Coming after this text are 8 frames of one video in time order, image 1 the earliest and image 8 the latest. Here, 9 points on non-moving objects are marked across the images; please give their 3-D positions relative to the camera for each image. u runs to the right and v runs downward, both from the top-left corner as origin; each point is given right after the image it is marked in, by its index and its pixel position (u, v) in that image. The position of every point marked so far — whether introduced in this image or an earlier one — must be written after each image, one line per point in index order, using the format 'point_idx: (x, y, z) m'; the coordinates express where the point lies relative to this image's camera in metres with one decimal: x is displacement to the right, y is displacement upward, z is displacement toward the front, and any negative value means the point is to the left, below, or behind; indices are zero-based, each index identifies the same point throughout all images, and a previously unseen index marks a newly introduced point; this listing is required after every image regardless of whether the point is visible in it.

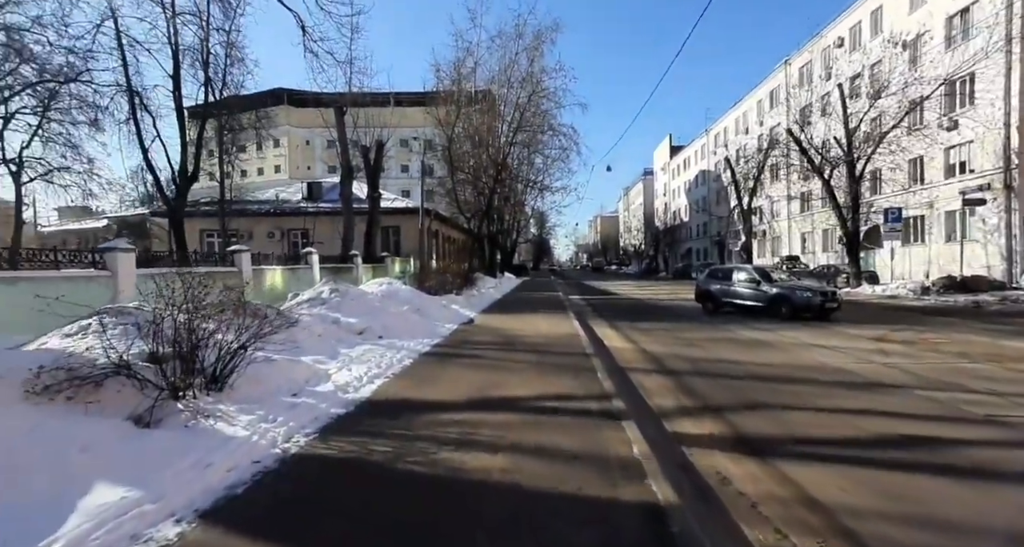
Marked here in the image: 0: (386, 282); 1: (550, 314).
0: (-4.0, -0.3, +15.7) m
1: (+1.2, -1.5, +18.6) m
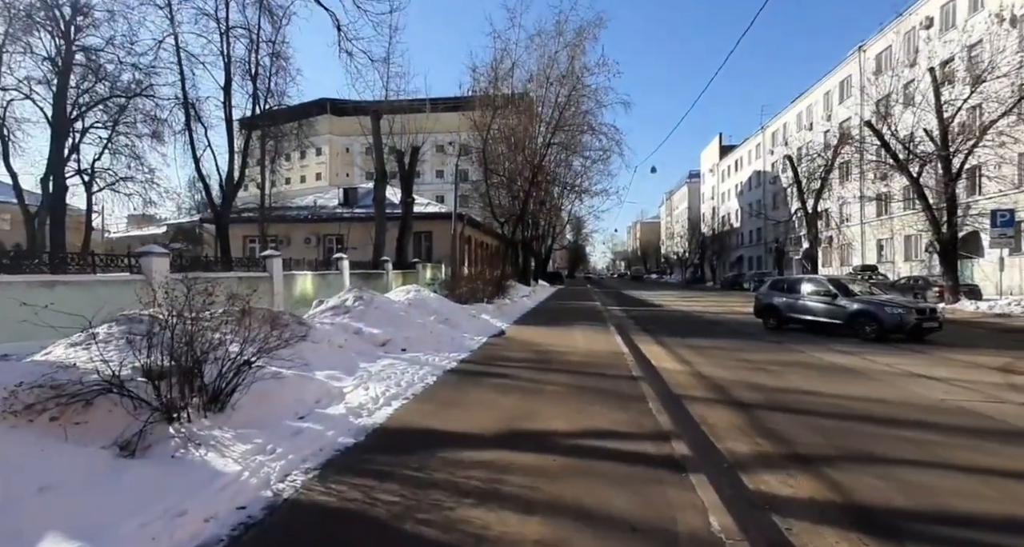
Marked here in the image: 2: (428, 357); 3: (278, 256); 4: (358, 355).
0: (-2.9, -0.5, +15.0) m
1: (+2.5, -1.8, +17.4) m
2: (-1.5, -1.5, +9.2) m
3: (-7.1, +0.6, +15.5) m
4: (-2.6, -1.3, +8.4) m
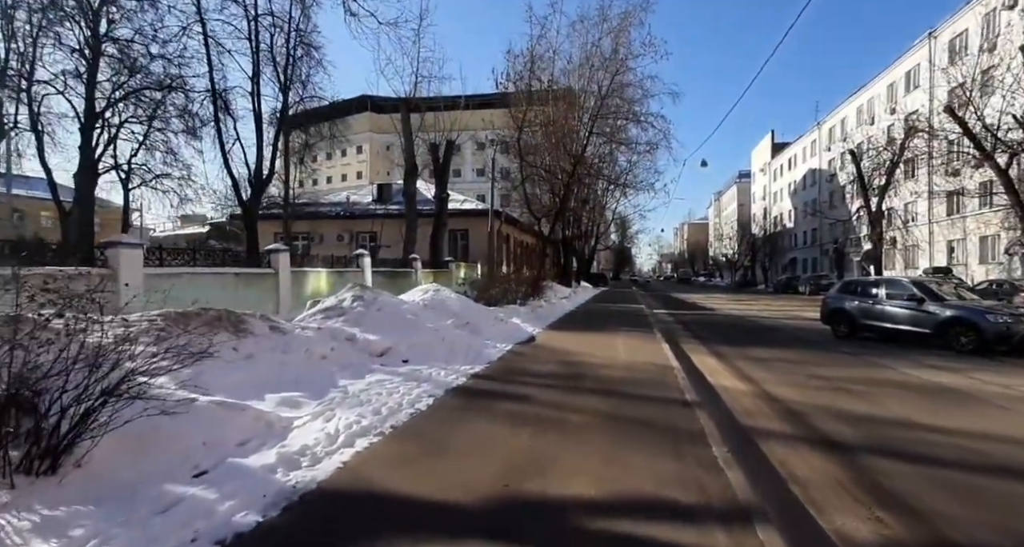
0: (-2.1, -0.4, +13.4) m
1: (+3.5, -1.8, +15.3) m
2: (-1.2, -1.4, +7.5) m
3: (-6.2, +0.7, +14.2) m
4: (-2.3, -1.3, +6.8) m
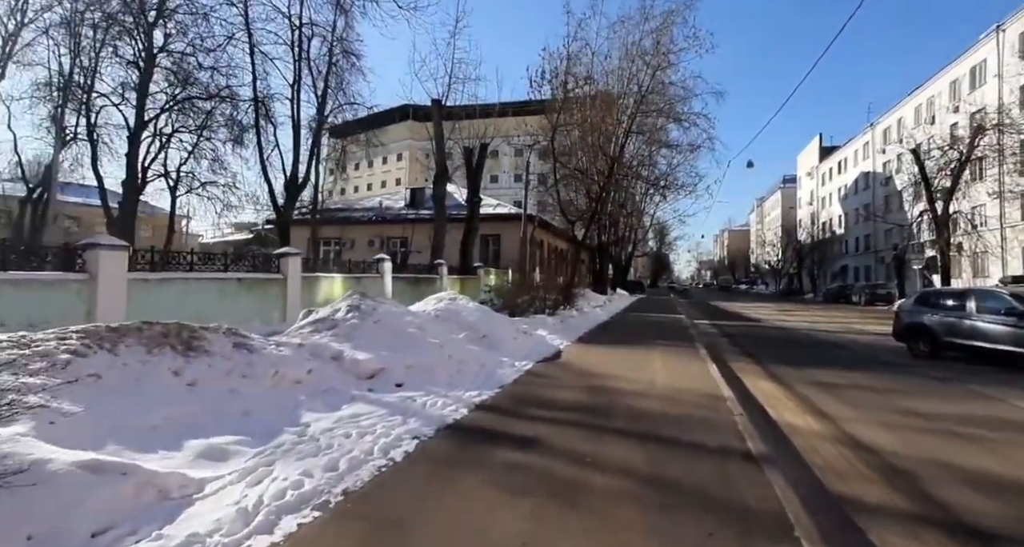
0: (-1.5, -0.6, +12.2) m
1: (+4.2, -2.0, +13.7) m
2: (-1.1, -1.5, +6.2) m
3: (-5.6, +0.5, +13.3) m
4: (-2.2, -1.4, +5.6) m
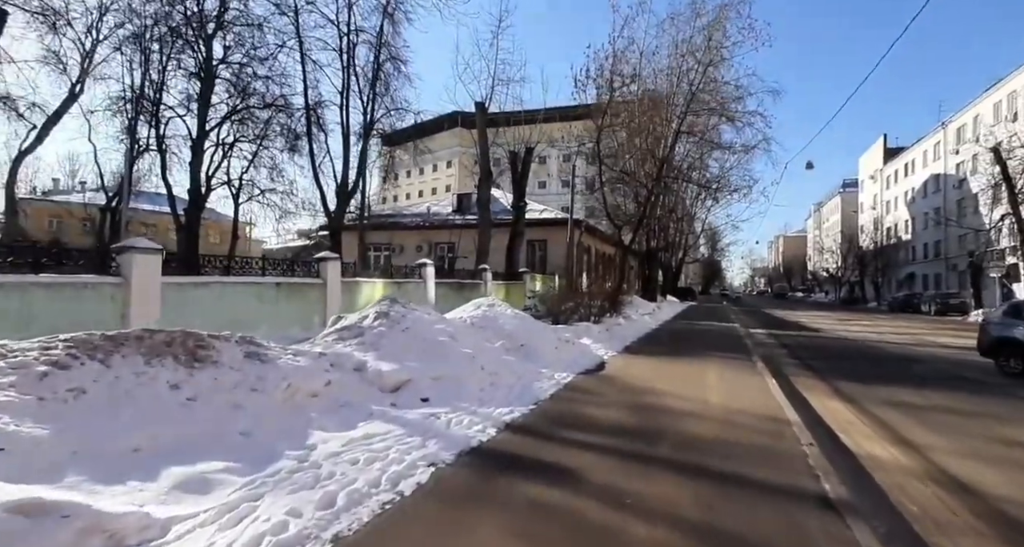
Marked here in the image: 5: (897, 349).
0: (-0.6, -0.7, +11.6) m
1: (+5.3, -2.2, +12.6) m
2: (-0.7, -1.6, +5.6) m
3: (-4.5, +0.4, +13.1) m
4: (-1.9, -1.4, +5.1) m
5: (+13.2, -2.6, +17.5) m
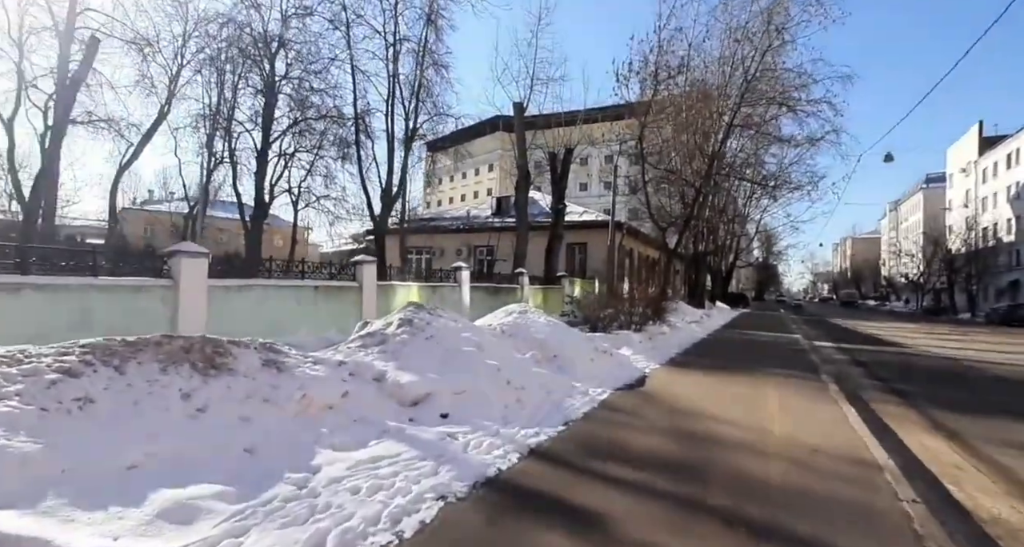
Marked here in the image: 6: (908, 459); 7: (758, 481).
0: (+0.1, -0.8, +11.1) m
1: (+6.0, -2.4, +11.6) m
2: (-0.5, -1.6, +5.2) m
3: (-3.6, +0.3, +13.0) m
4: (-1.7, -1.5, +4.8) m
5: (+14.4, -2.9, +15.9) m
6: (+3.9, -2.1, +5.1) m
7: (+2.0, -1.9, +4.3) m
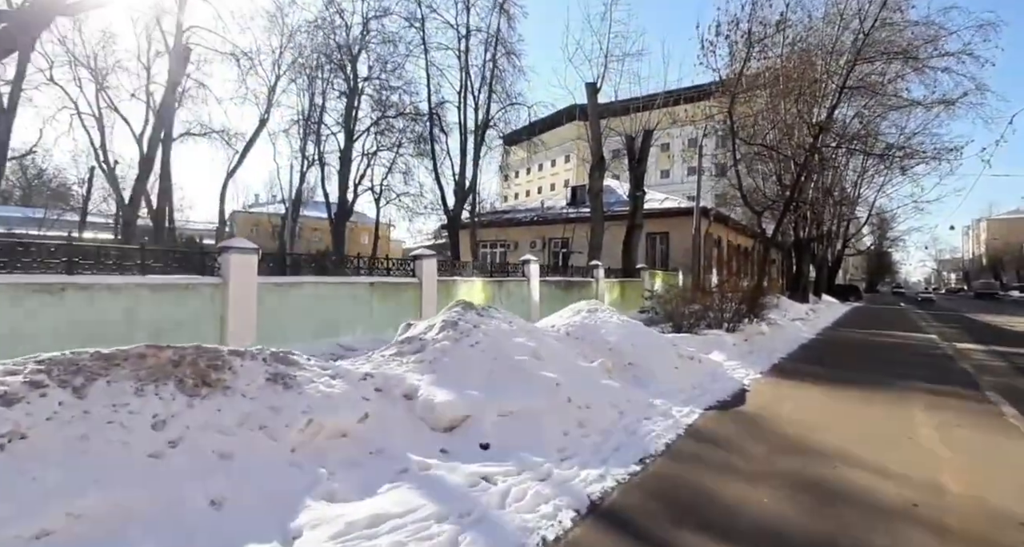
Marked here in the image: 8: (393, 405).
0: (+1.5, -0.7, +9.8) m
1: (+7.4, -2.2, +9.4) m
2: (0.0, -1.6, +4.0) m
3: (-2.0, +0.4, +12.2) m
4: (-1.3, -1.5, +3.8) m
5: (+16.3, -2.7, +12.4) m
6: (+4.3, -2.0, +3.3) m
7: (+2.3, -1.8, +2.8) m
8: (-1.1, -1.3, +4.8) m
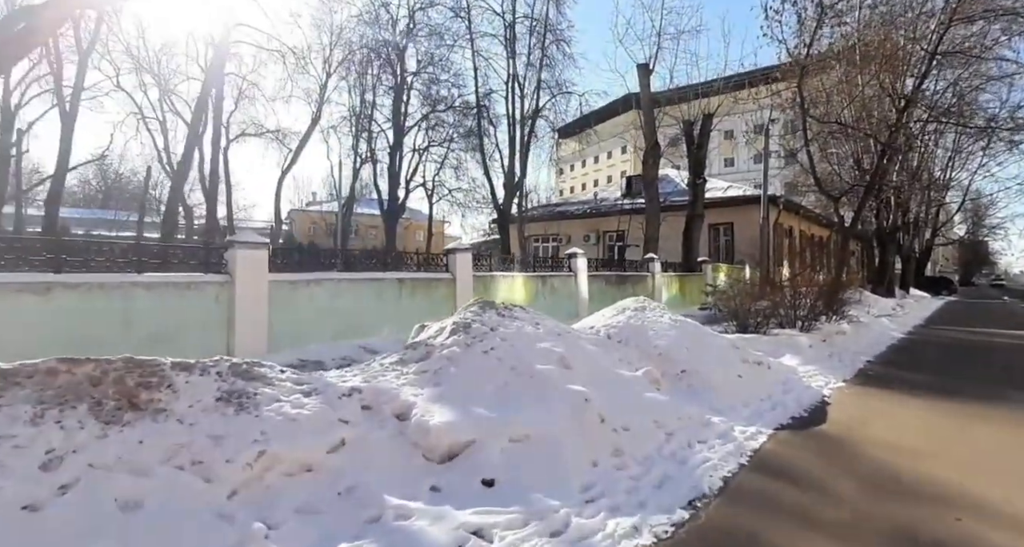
0: (+2.1, -0.6, +8.7) m
1: (+7.9, -2.1, +7.6) m
2: (0.0, -1.6, +3.2) m
3: (-1.0, +0.6, +11.4) m
4: (-1.3, -1.4, +3.1) m
5: (+17.1, -2.5, +9.6) m
6: (+4.2, -2.0, +1.9) m
7: (+2.2, -1.8, +1.6) m
8: (-1.0, -1.2, +4.0) m
